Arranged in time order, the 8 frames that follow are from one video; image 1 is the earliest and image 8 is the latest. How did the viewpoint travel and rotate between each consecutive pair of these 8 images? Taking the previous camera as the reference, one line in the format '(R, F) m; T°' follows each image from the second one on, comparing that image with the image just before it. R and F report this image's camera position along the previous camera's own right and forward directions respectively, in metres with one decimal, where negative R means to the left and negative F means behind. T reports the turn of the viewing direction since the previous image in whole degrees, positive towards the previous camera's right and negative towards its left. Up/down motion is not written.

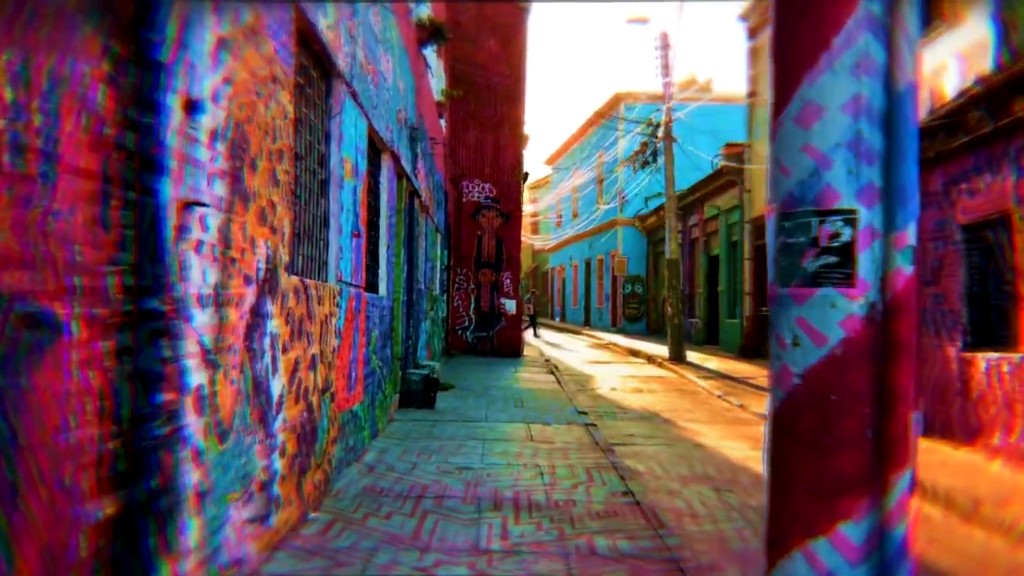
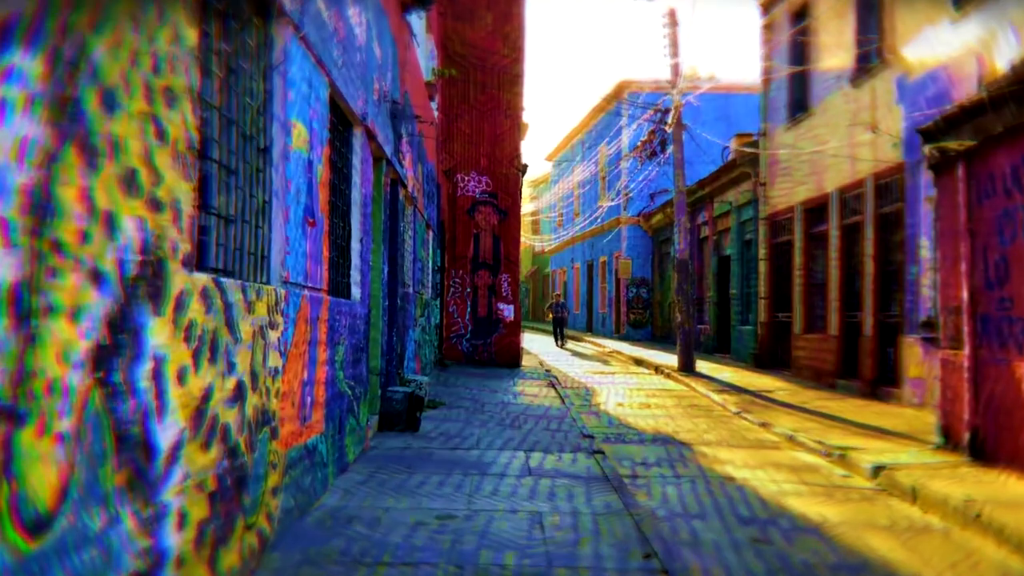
(0.0, +1.1) m; 0°
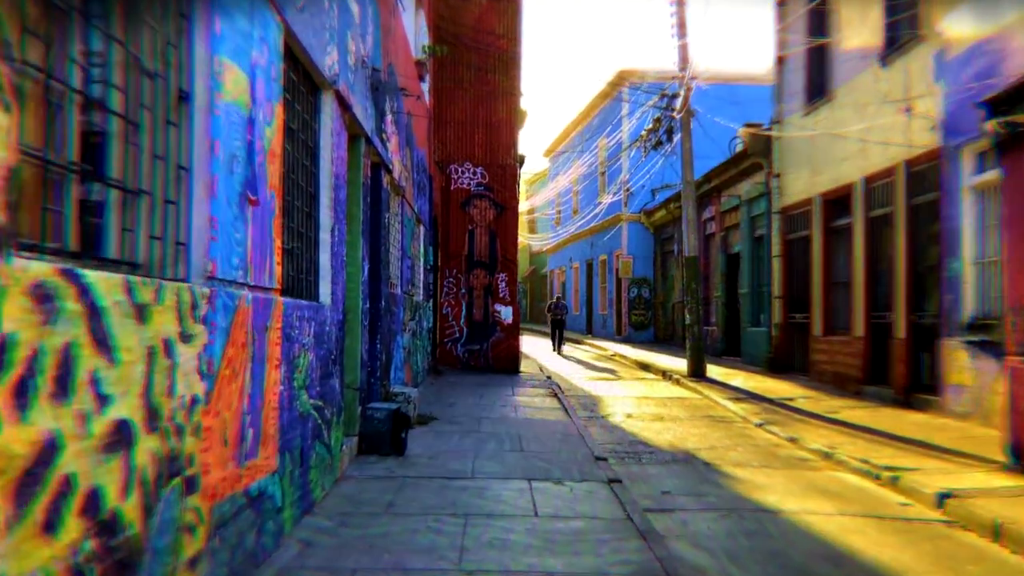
(0.0, +1.0) m; 0°
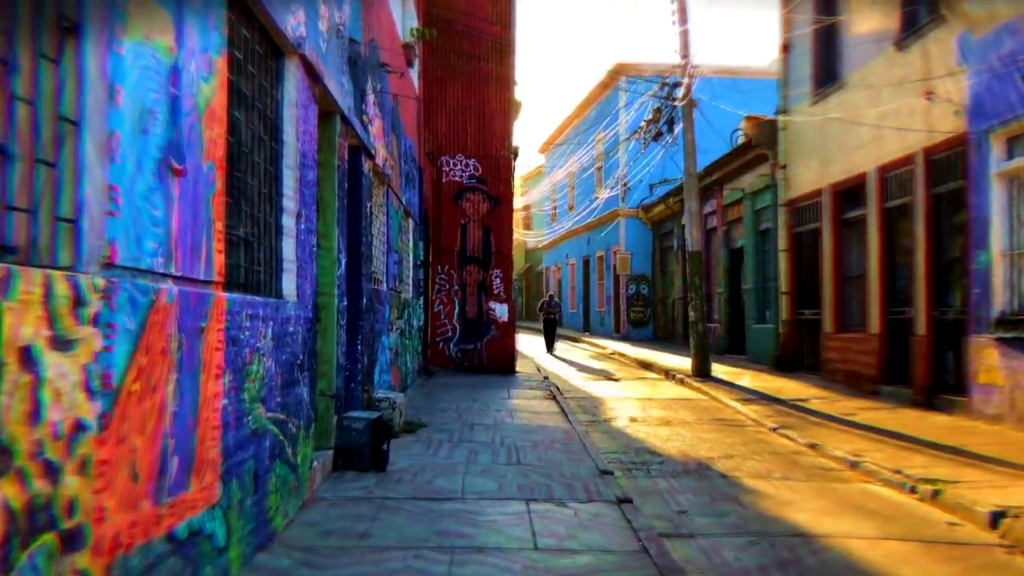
(0.0, +0.7) m; 0°
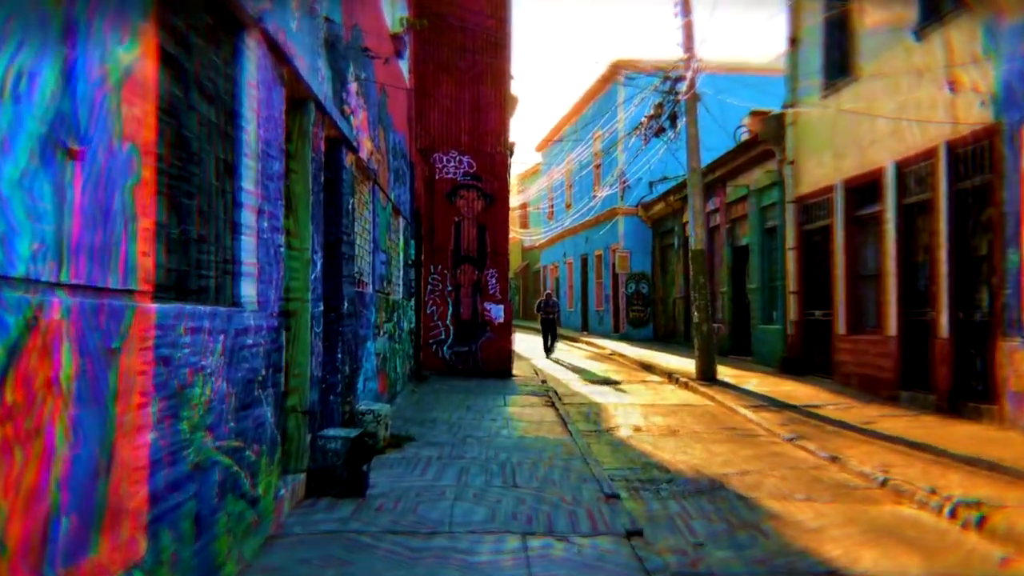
(0.0, +0.6) m; 0°
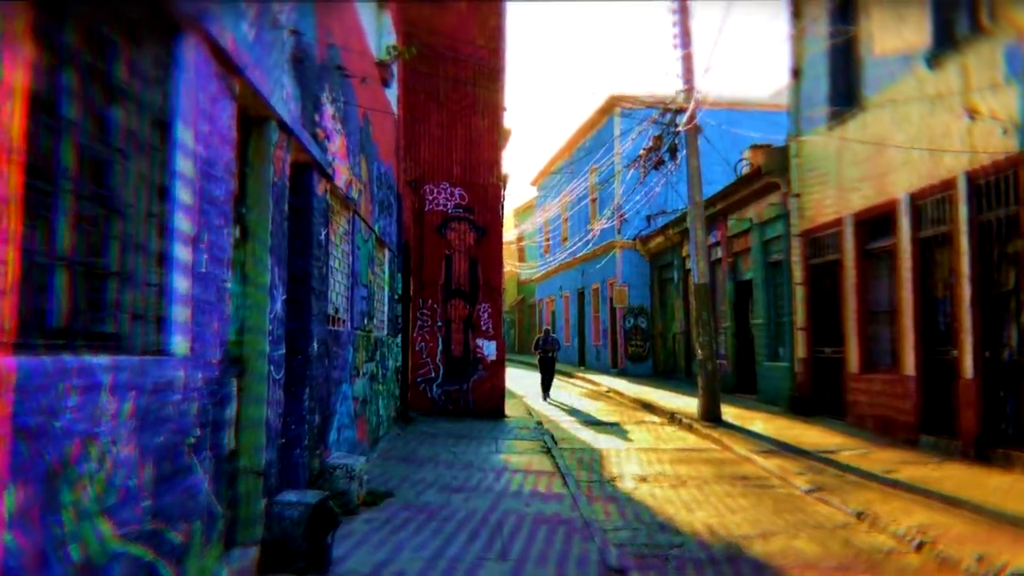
(+0.1, +0.6) m; 0°
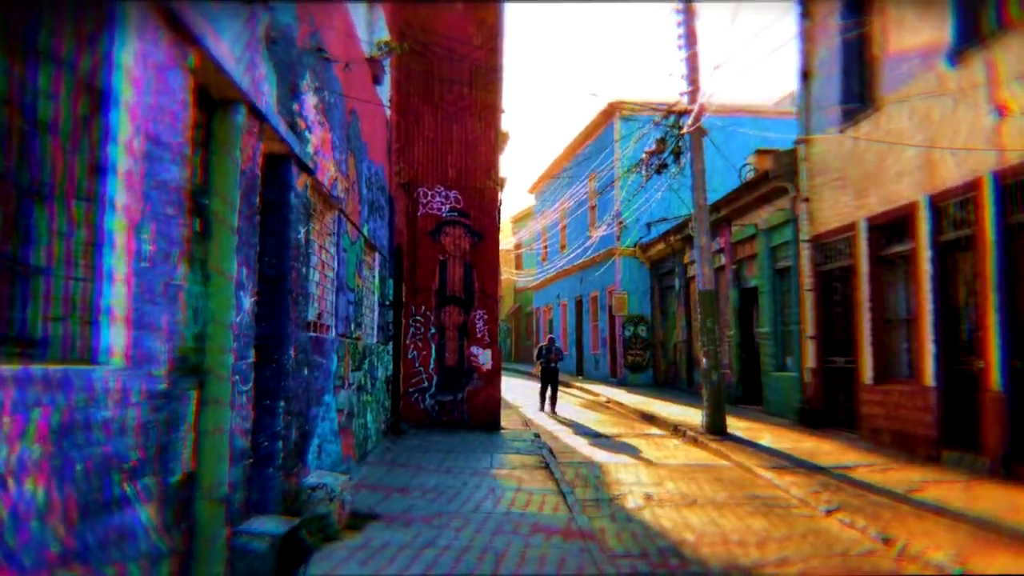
(0.0, +0.5) m; 0°
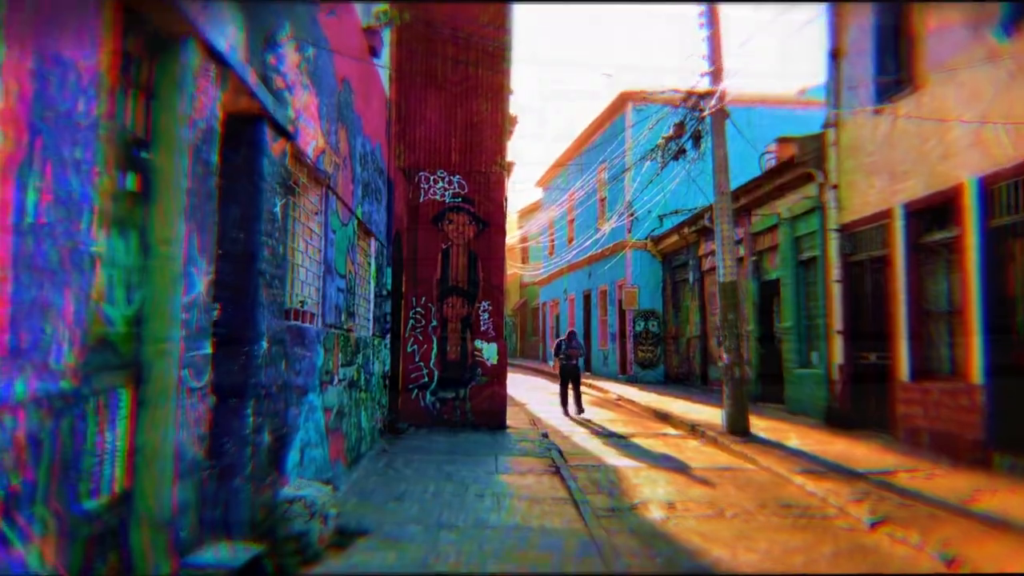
(0.0, +0.7) m; 0°
